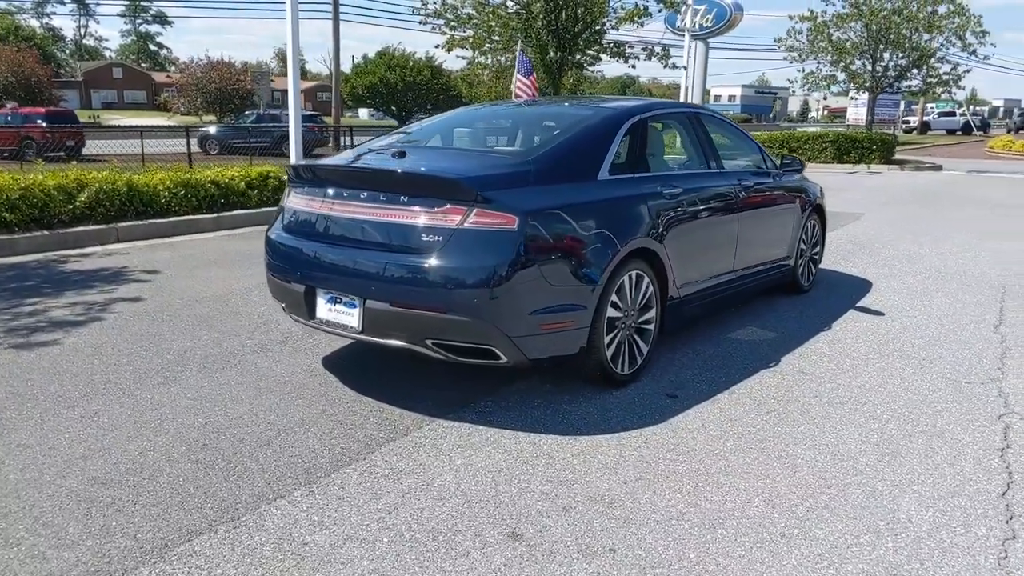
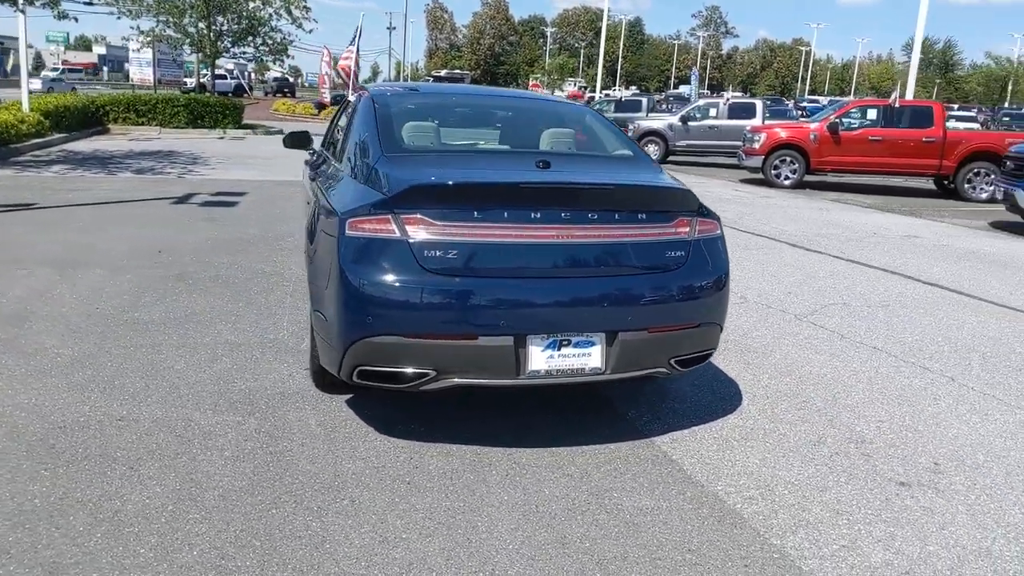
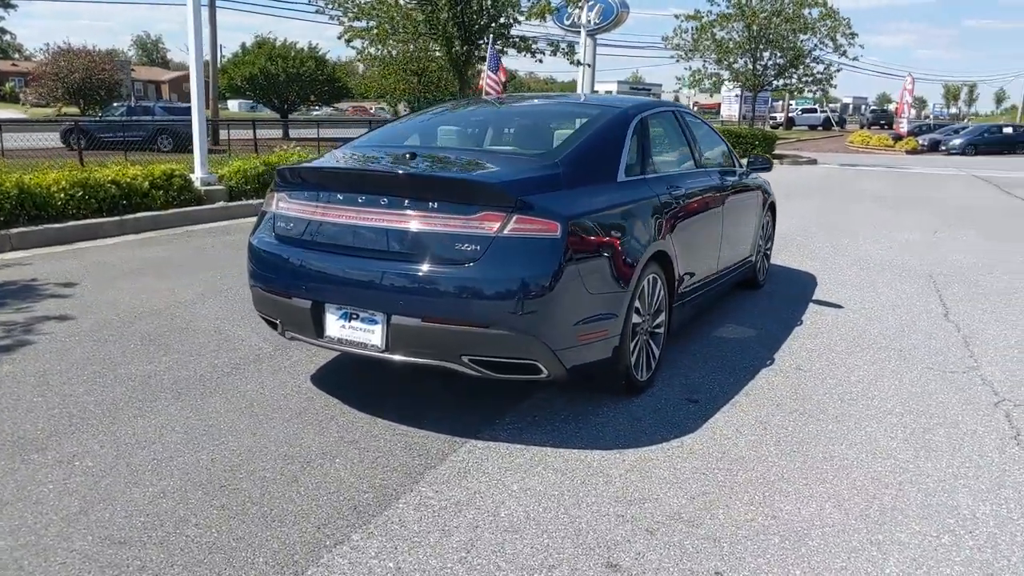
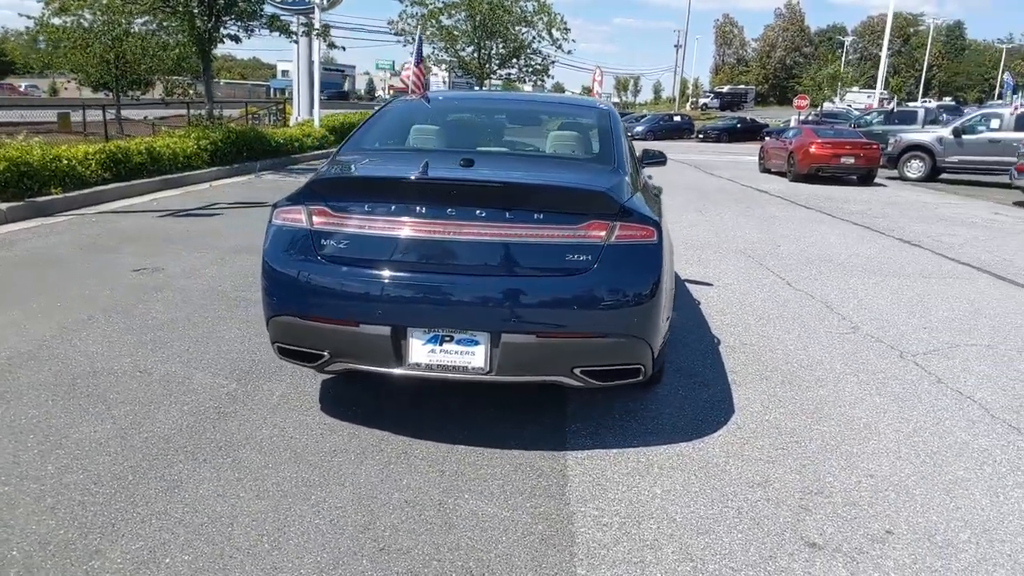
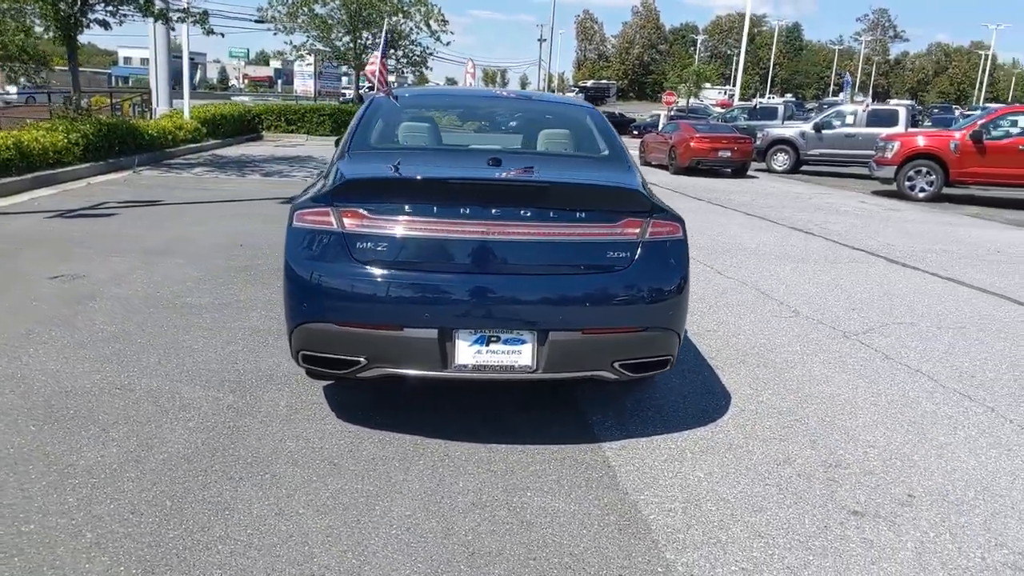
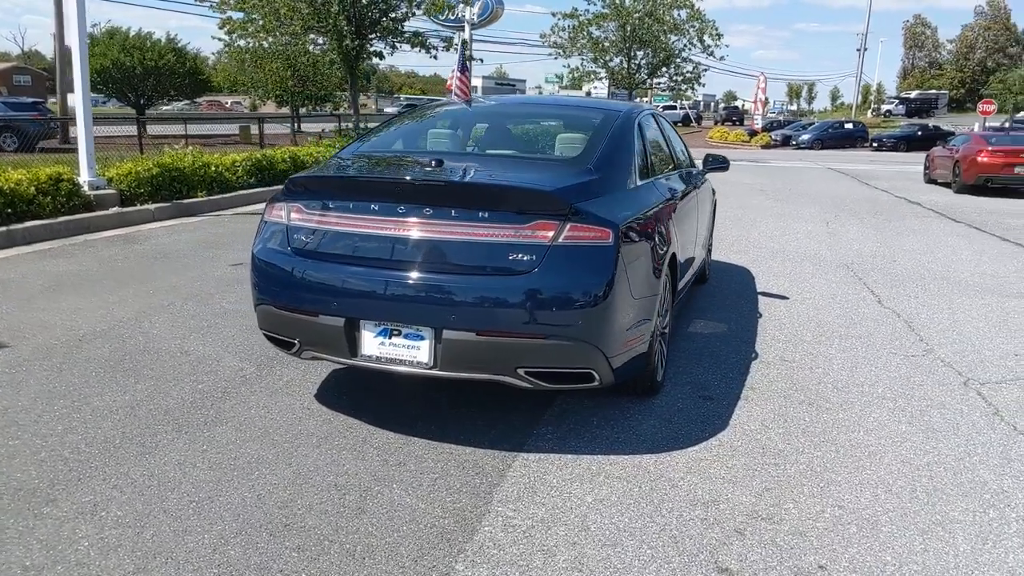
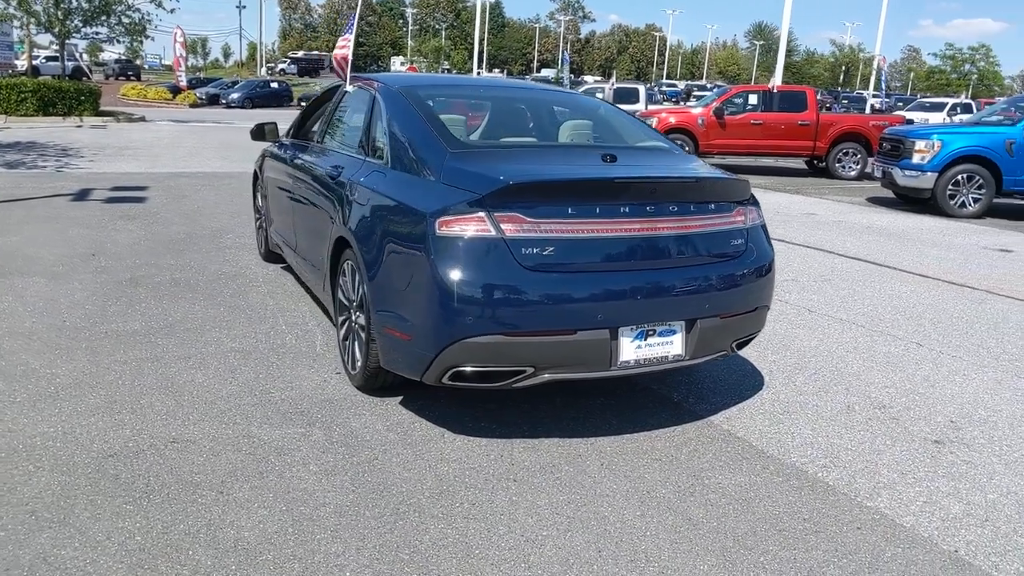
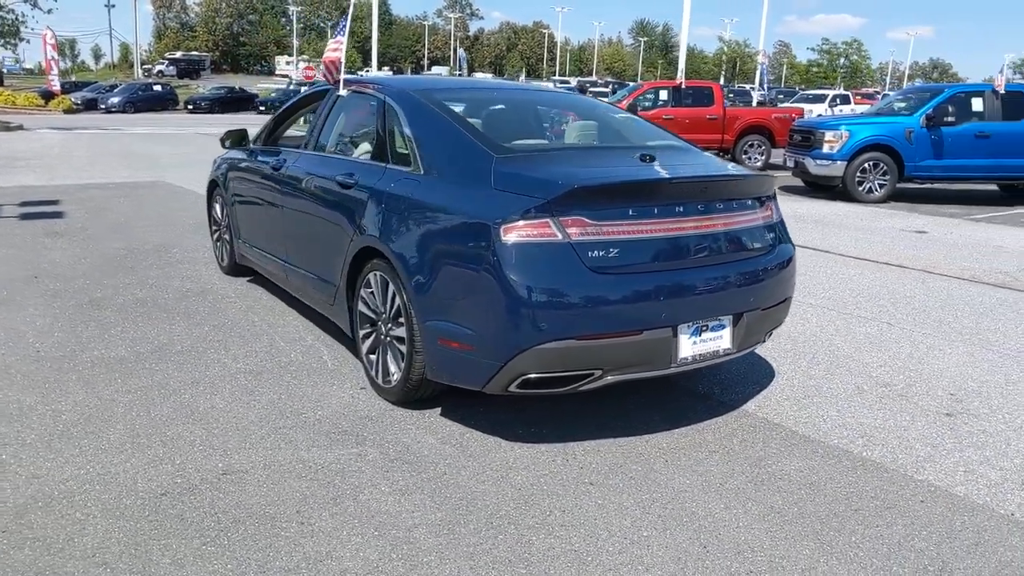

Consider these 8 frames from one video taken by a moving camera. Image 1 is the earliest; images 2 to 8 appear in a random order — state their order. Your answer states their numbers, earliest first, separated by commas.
3, 6, 4, 5, 2, 7, 8
